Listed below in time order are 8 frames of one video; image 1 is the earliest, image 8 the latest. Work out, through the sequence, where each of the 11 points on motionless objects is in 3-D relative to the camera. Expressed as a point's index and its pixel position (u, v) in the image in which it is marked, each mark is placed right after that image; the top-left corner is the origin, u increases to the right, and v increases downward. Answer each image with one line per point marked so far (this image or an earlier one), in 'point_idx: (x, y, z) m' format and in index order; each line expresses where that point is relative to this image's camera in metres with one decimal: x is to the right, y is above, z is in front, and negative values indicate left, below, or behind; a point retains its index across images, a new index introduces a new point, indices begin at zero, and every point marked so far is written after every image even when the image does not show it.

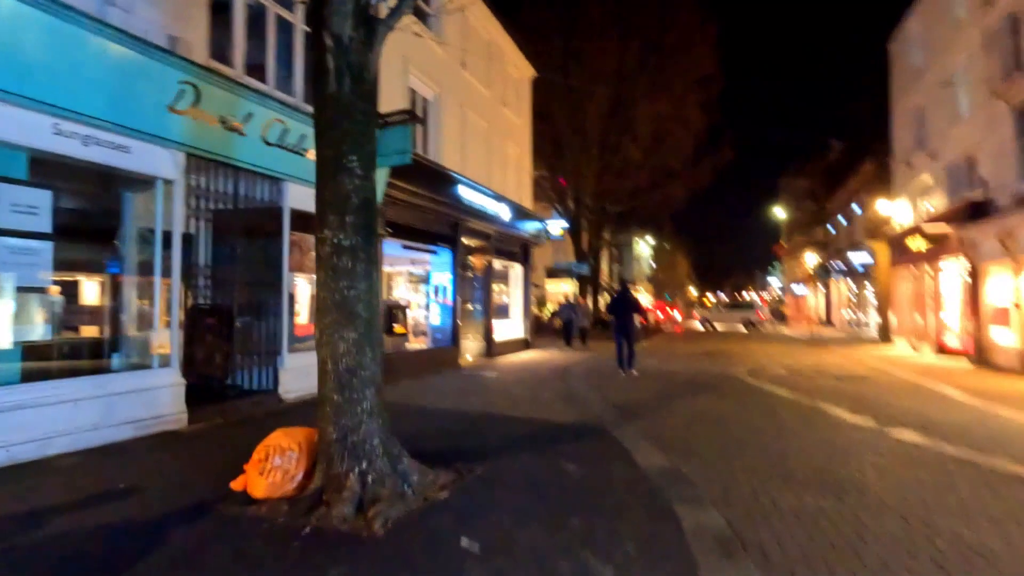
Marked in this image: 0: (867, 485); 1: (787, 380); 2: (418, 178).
0: (+4.3, -2.4, +6.5) m
1: (+8.0, -2.7, +15.5) m
2: (-2.7, +3.1, +14.6) m
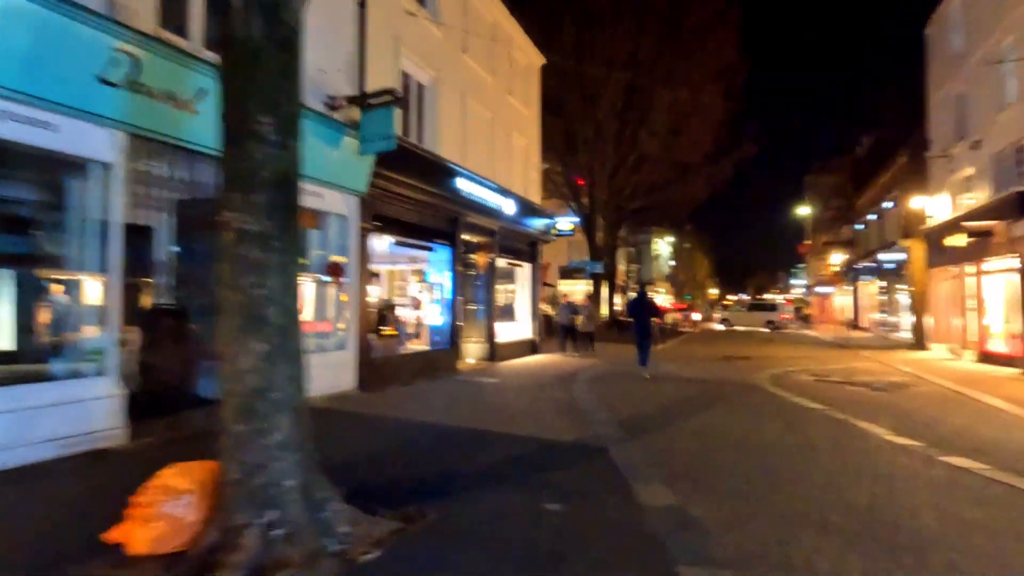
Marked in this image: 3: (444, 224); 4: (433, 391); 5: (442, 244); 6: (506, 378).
0: (+4.0, -2.4, +5.2) m
1: (+8.0, -2.7, +14.1) m
2: (-2.7, +3.1, +13.6) m
3: (-2.1, +1.9, +15.7) m
4: (-1.8, -2.4, +12.7) m
5: (-2.1, +1.3, +15.9) m
6: (-0.2, -2.5, +15.0) m
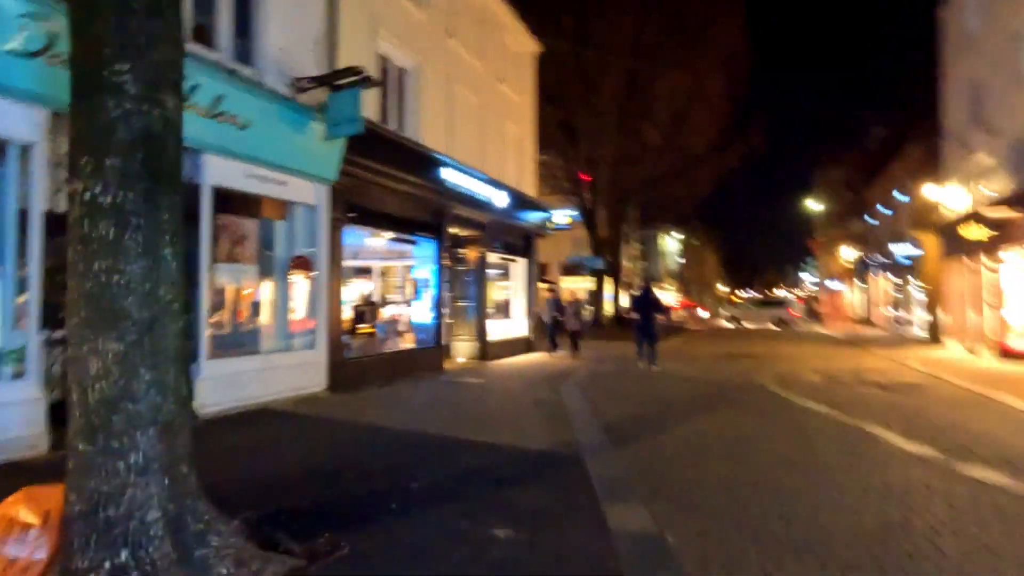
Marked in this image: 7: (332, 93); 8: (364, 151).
0: (+3.6, -2.3, +4.4) m
1: (+7.7, -2.5, +13.2) m
2: (-3.1, +3.2, +12.8) m
3: (-2.4, +2.0, +15.0) m
4: (-2.2, -2.3, +11.9) m
5: (-2.4, +1.4, +15.1) m
6: (-0.5, -2.4, +14.2) m
7: (-3.5, +3.7, +10.3) m
8: (-3.4, +3.1, +12.1) m
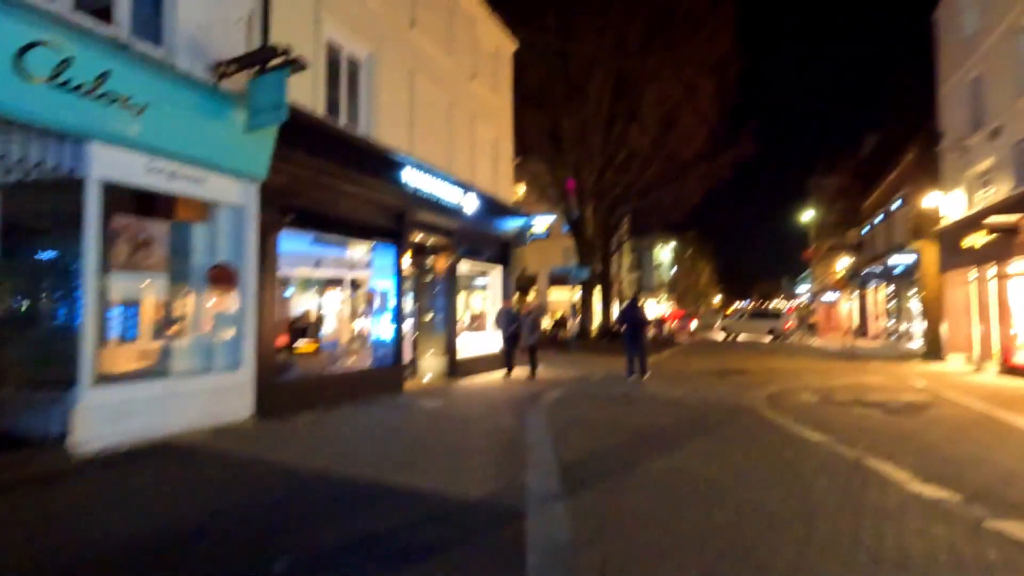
0: (+2.8, -2.4, +3.0) m
1: (+6.8, -2.8, +11.9) m
2: (-3.9, +2.9, +11.5) m
3: (-3.3, +1.7, +13.7) m
4: (-3.0, -2.6, +10.6) m
5: (-3.3, +1.1, +13.8) m
6: (-1.3, -2.7, +12.9) m
7: (-4.3, +3.5, +9.0) m
8: (-4.3, +2.9, +10.8) m
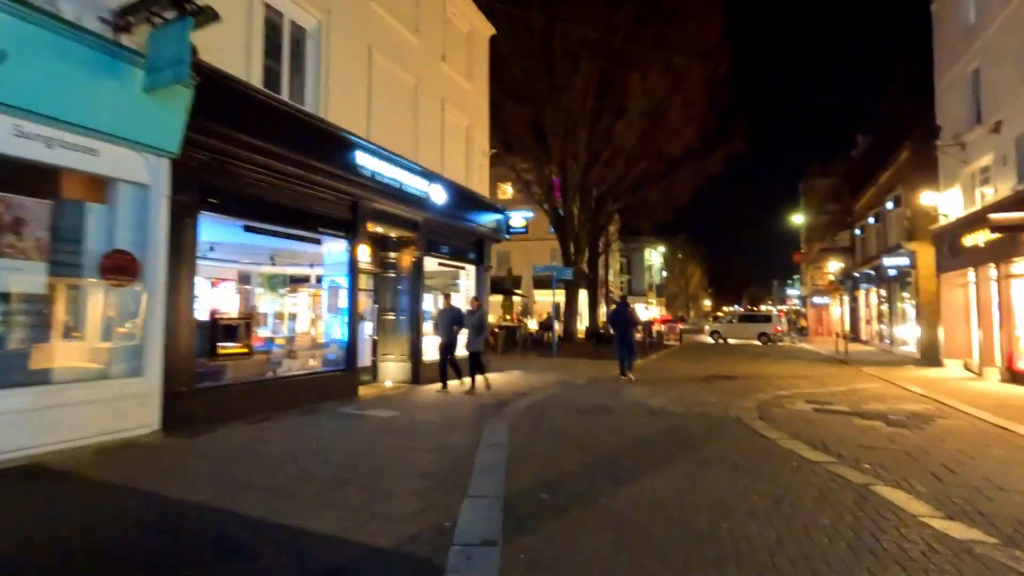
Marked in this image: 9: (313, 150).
0: (+2.1, -2.3, +1.7) m
1: (+6.0, -2.8, +10.6) m
2: (-4.7, +3.0, +10.2) m
3: (-4.1, +1.8, +12.3) m
4: (-3.8, -2.5, +9.2) m
5: (-4.1, +1.2, +12.4) m
6: (-2.1, -2.6, +11.5) m
7: (-5.0, +3.7, +7.6) m
8: (-5.0, +3.0, +9.5) m
9: (-4.2, +2.9, +11.2) m
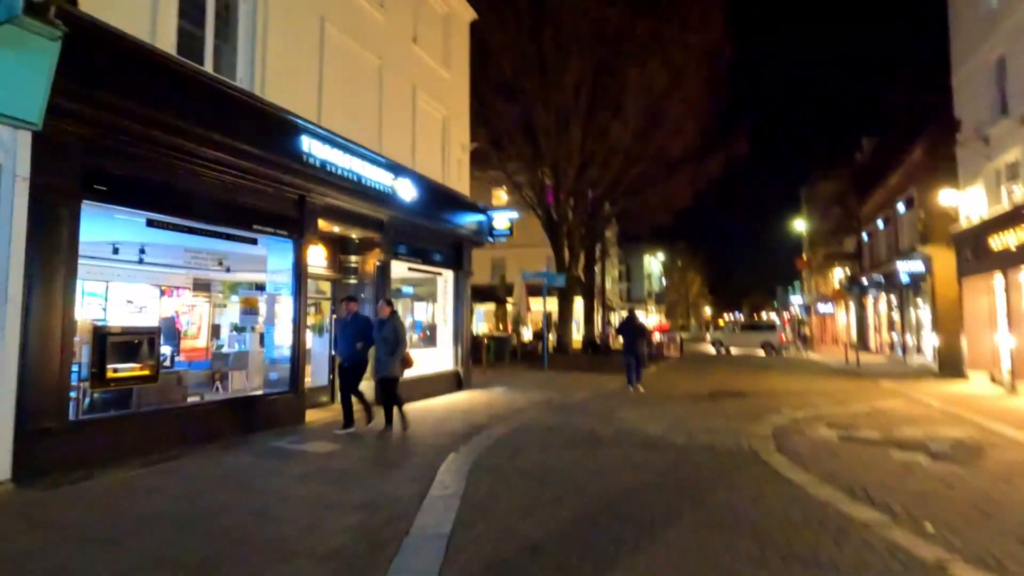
0: (+1.6, -2.3, -0.1) m
1: (+5.5, -2.9, +8.8) m
2: (-5.2, +2.9, +8.4) m
3: (-4.6, +1.7, +10.5) m
4: (-4.3, -2.6, +7.3) m
5: (-4.6, +1.0, +10.7) m
6: (-2.7, -2.7, +9.7) m
7: (-5.6, +3.6, +5.9) m
8: (-5.6, +2.9, +7.7) m
9: (-4.7, +2.8, +9.4) m
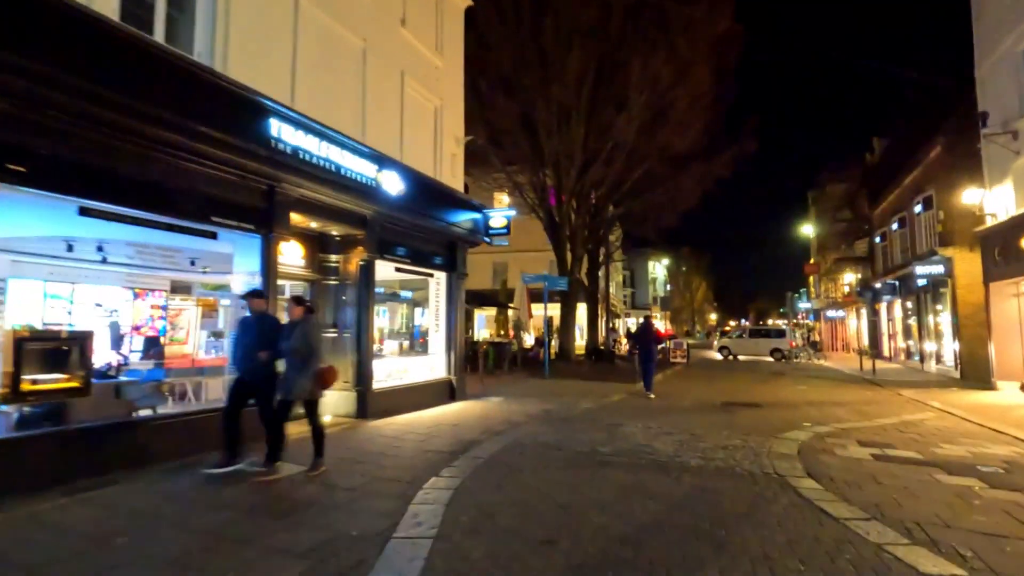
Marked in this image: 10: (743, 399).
0: (+1.4, -2.1, -1.3) m
1: (+5.4, -2.9, +7.6) m
2: (-5.4, +2.9, +7.4) m
3: (-4.7, +1.7, +9.5) m
4: (-4.5, -2.5, +6.2) m
5: (-4.8, +1.0, +9.6) m
6: (-2.8, -2.7, +8.5) m
7: (-5.7, +3.6, +4.8) m
8: (-5.7, +2.9, +6.7) m
9: (-4.9, +2.8, +8.3) m
10: (+7.3, -3.5, +17.0) m
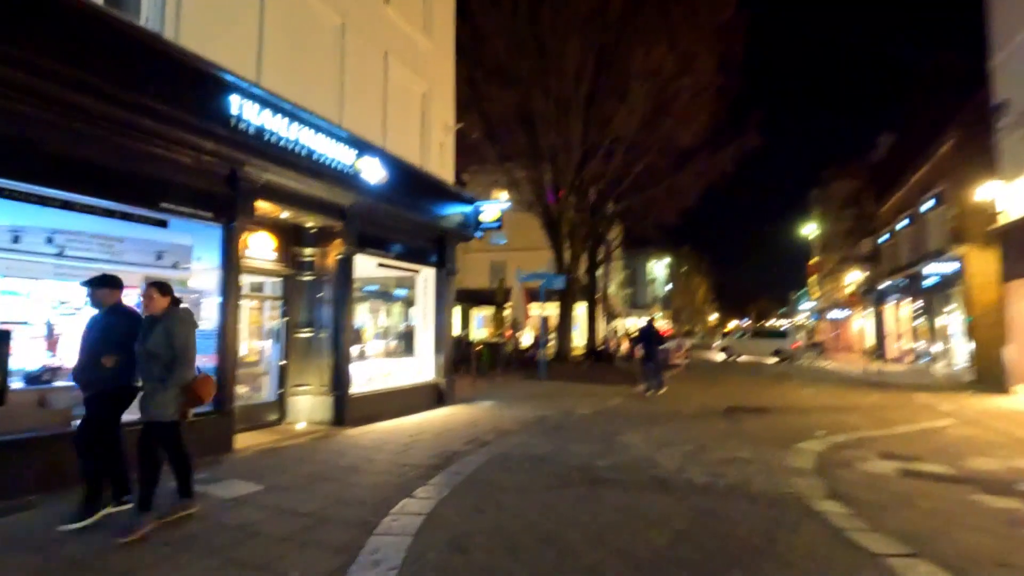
0: (+1.2, -2.1, -2.2) m
1: (+5.1, -2.8, +6.7) m
2: (-5.6, +3.0, +6.4) m
3: (-4.9, +1.7, +8.5) m
4: (-4.7, -2.5, +5.3) m
5: (-5.0, +1.1, +8.6) m
6: (-3.0, -2.7, +7.6) m
7: (-5.9, +3.7, +3.9) m
8: (-5.9, +3.0, +5.7) m
9: (-5.1, +2.8, +7.4) m
10: (+7.1, -3.5, +16.1) m
